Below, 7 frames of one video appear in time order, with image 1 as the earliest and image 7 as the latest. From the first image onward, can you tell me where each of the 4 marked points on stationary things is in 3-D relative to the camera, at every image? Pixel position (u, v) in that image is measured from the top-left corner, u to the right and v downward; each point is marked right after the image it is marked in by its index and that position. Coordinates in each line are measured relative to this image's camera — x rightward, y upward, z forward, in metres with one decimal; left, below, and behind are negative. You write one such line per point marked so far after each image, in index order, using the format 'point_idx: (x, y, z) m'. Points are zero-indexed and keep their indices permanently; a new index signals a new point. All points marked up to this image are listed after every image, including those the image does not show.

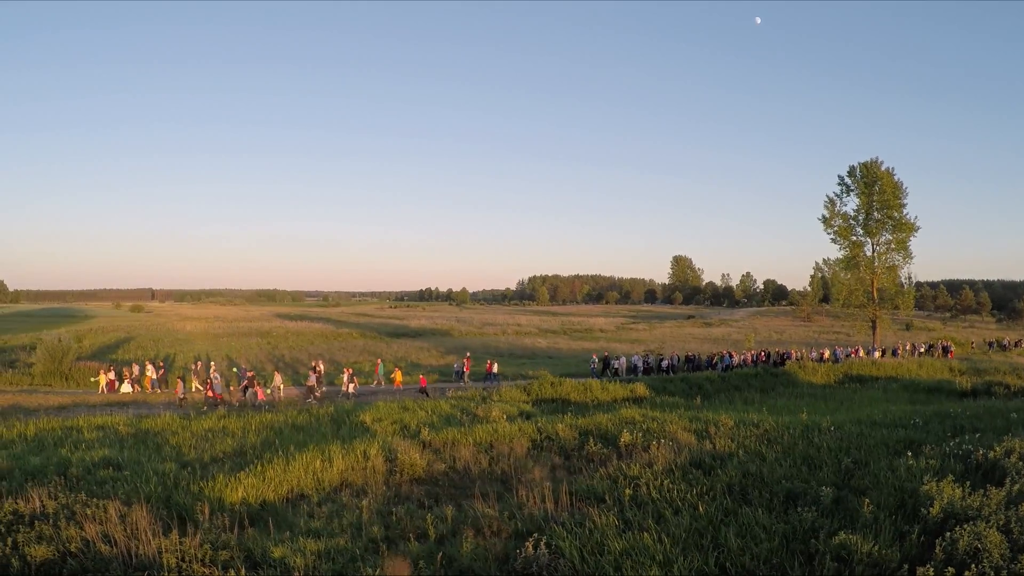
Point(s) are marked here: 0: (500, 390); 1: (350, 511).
0: (-0.3, -2.3, +14.5) m
1: (-1.9, -3.0, +8.5) m
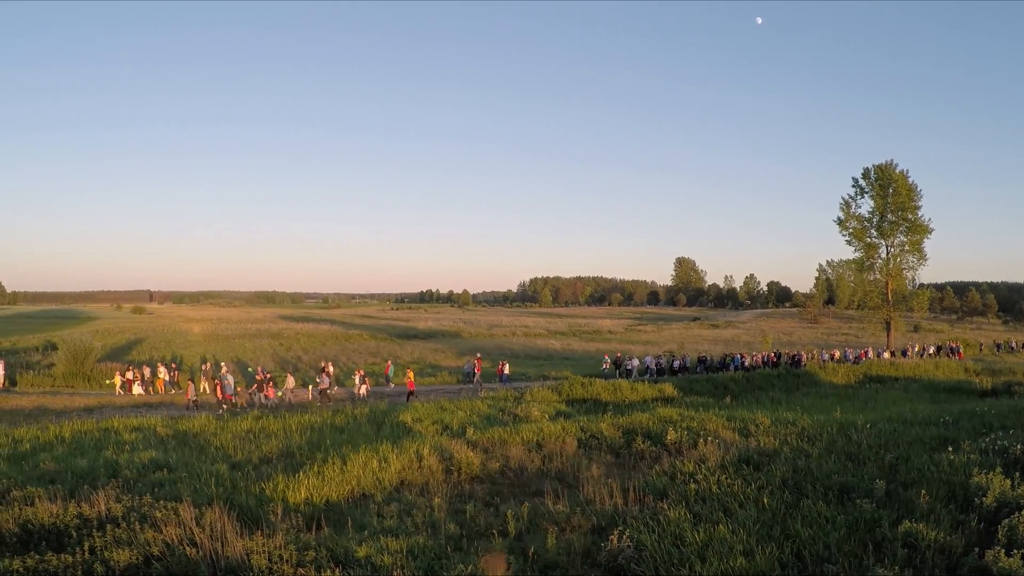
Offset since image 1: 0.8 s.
0: (+0.4, -2.4, +14.9) m
1: (-1.1, -3.0, +8.9) m
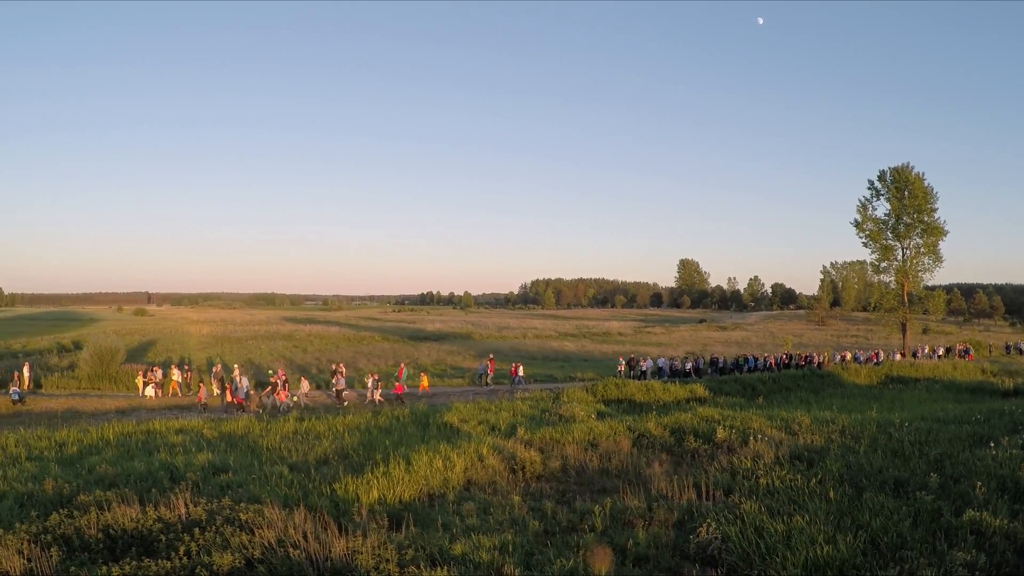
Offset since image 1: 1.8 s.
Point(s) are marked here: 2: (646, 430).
0: (+1.3, -2.5, +15.4) m
1: (-0.1, -3.1, +9.3) m
2: (+2.5, -2.6, +12.0) m
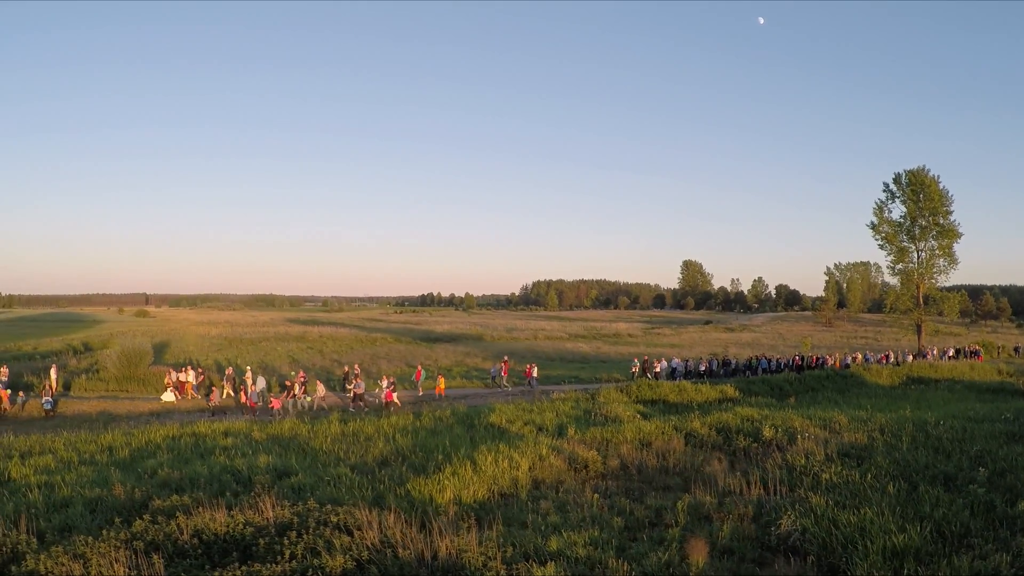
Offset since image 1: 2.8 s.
0: (+2.2, -2.6, +15.9) m
1: (+1.1, -3.3, +9.8) m
2: (+3.5, -2.7, +12.6) m
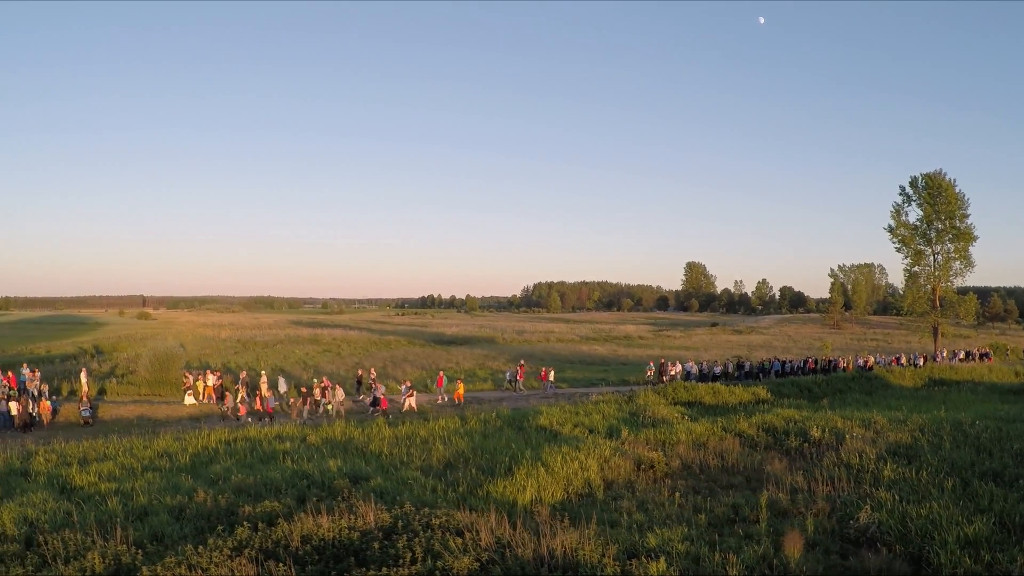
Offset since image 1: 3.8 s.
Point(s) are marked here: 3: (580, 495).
0: (+3.3, -2.7, +16.6) m
1: (+2.3, -3.4, +10.4) m
2: (+4.7, -2.9, +13.2) m
3: (+1.1, -3.5, +10.9) m
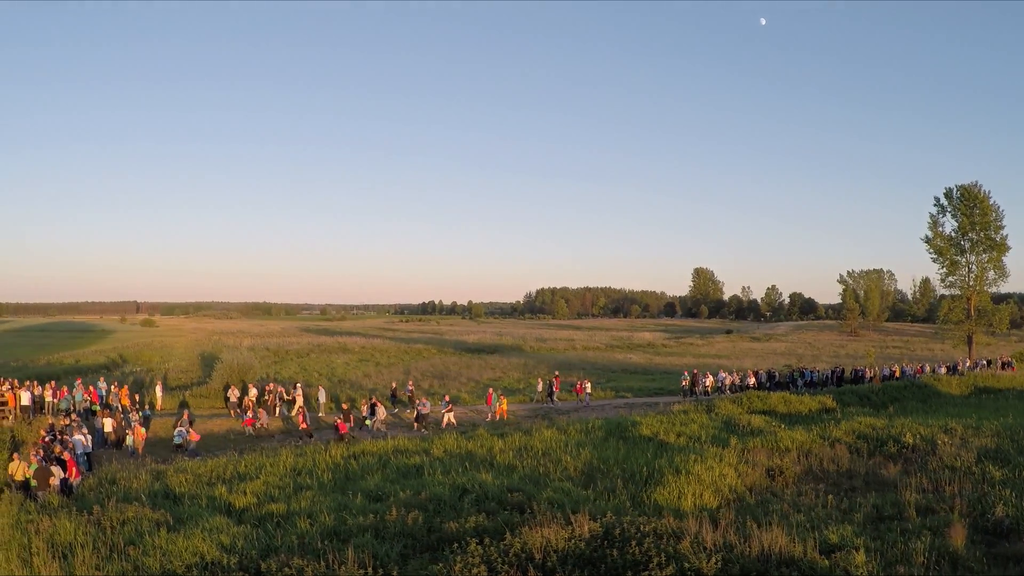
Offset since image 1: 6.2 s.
0: (+5.7, -3.2, +17.9) m
1: (+5.4, -3.9, +11.7) m
2: (+7.5, -3.4, +14.8) m
3: (+4.1, -4.0, +12.1) m
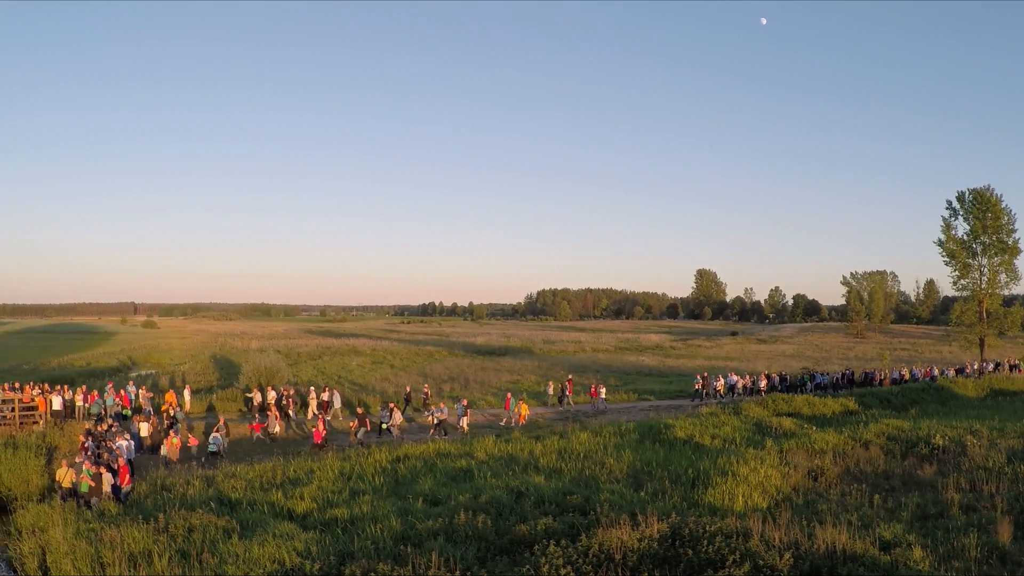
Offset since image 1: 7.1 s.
0: (+6.6, -3.4, +18.4) m
1: (+6.5, -4.1, +12.2) m
2: (+8.5, -3.6, +15.3) m
3: (+5.2, -4.1, +12.6) m
